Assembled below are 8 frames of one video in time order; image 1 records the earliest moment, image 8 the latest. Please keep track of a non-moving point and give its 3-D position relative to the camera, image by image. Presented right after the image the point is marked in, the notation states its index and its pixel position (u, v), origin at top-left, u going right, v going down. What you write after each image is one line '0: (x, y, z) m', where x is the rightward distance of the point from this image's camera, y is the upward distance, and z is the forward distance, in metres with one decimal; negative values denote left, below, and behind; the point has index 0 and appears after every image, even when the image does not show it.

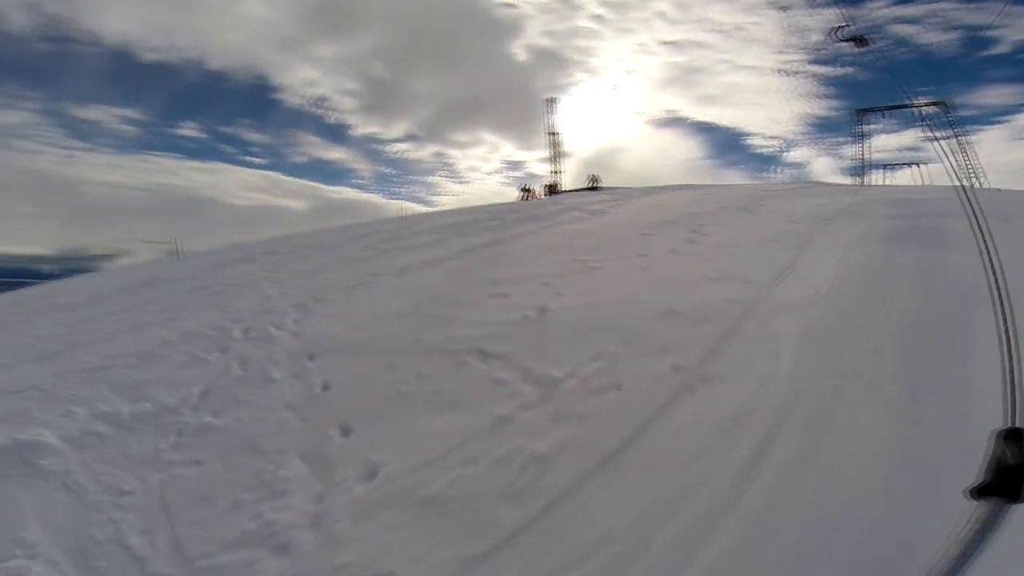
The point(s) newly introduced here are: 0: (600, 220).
0: (+1.3, +1.0, +7.4) m
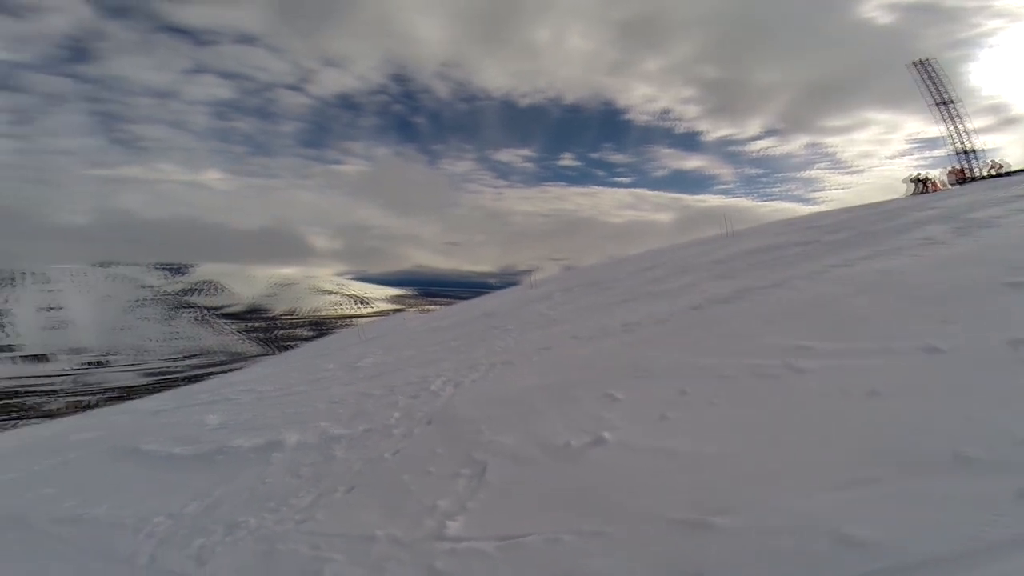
0: (+4.6, +0.4, +5.2) m
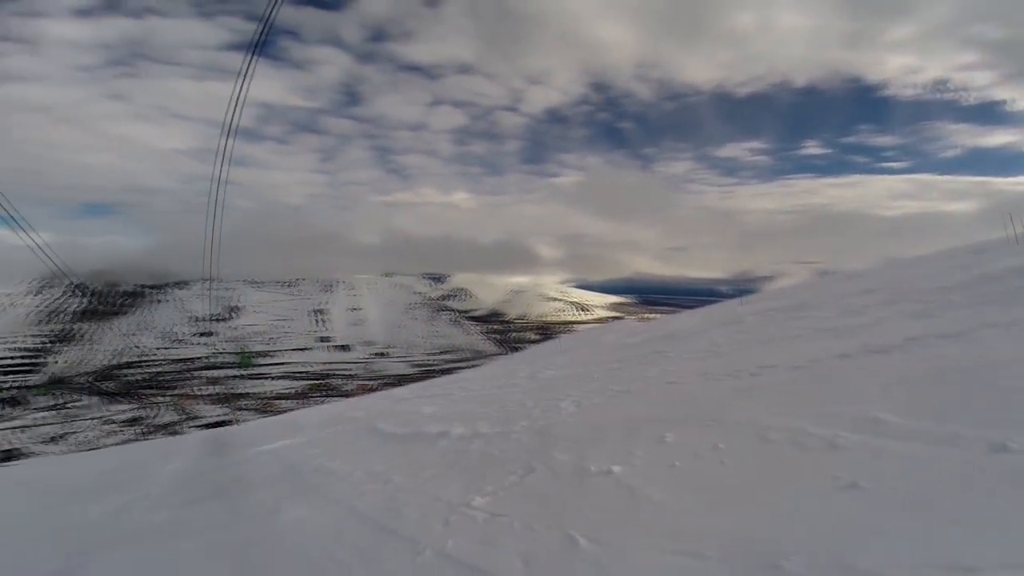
0: (+5.8, +0.1, +3.7) m
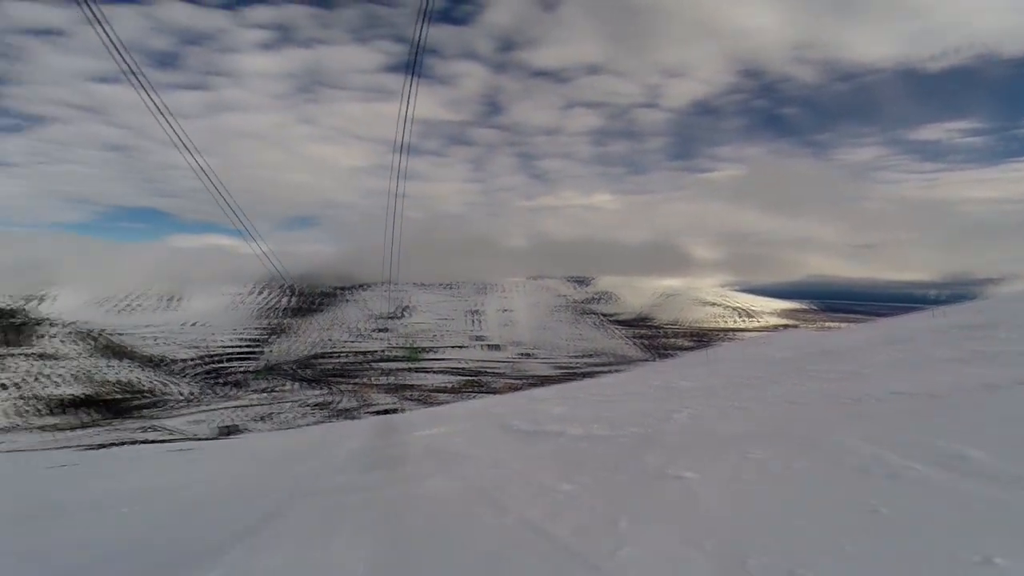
0: (+6.4, -0.1, +2.5) m
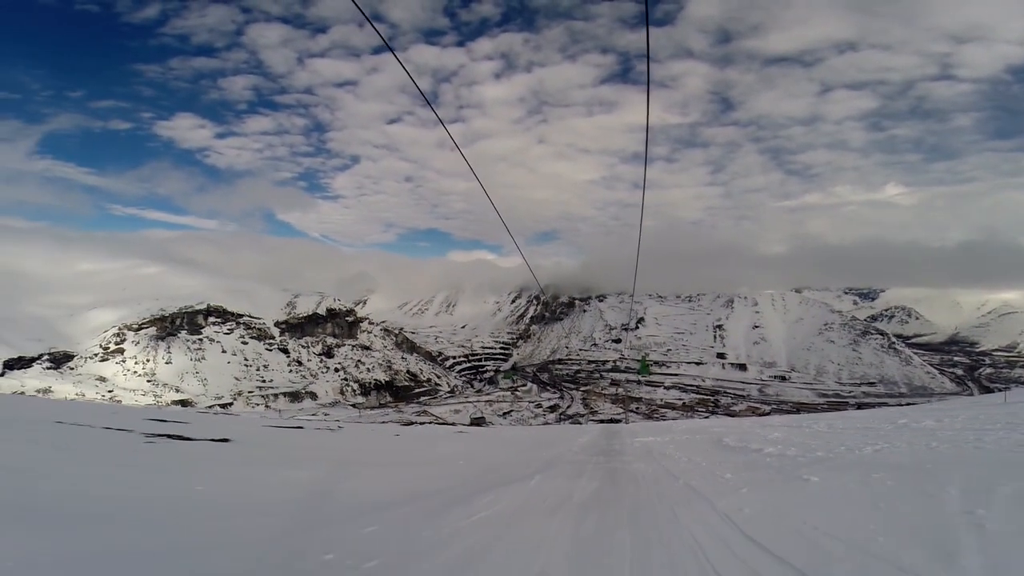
0: (+7.1, -0.5, +1.0) m
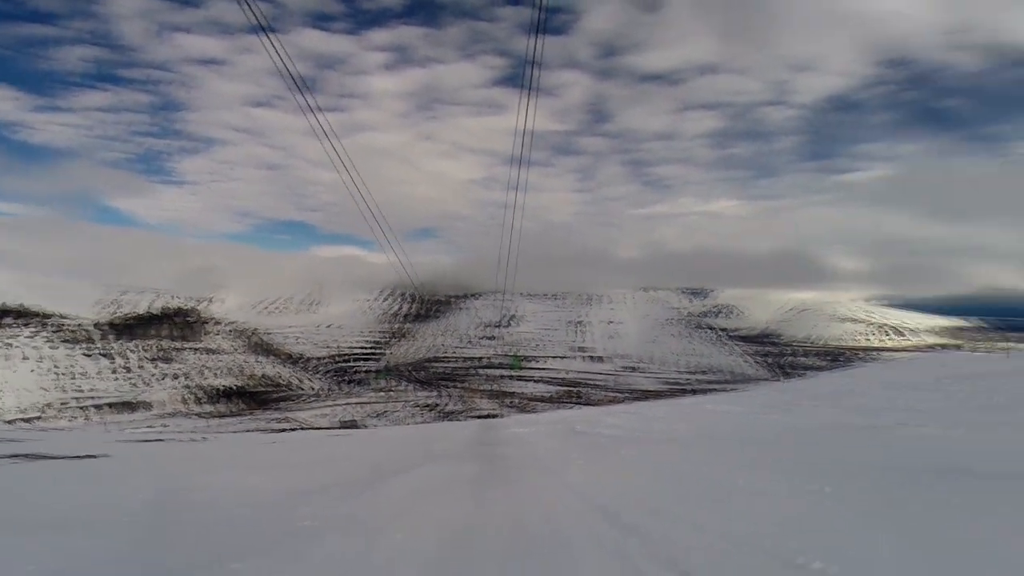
0: (+6.7, -0.4, +1.1) m
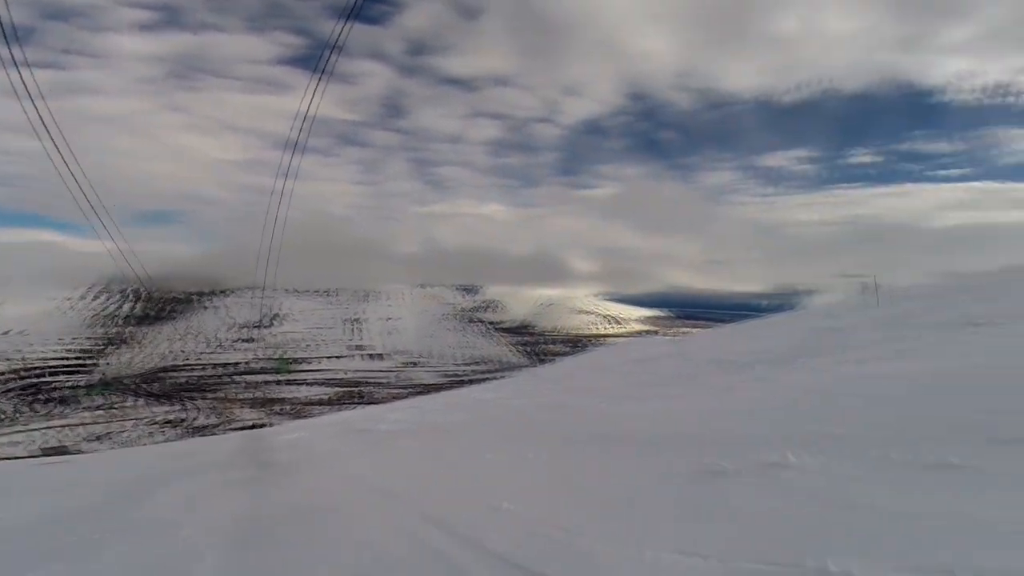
0: (+6.1, -0.1, +3.4) m
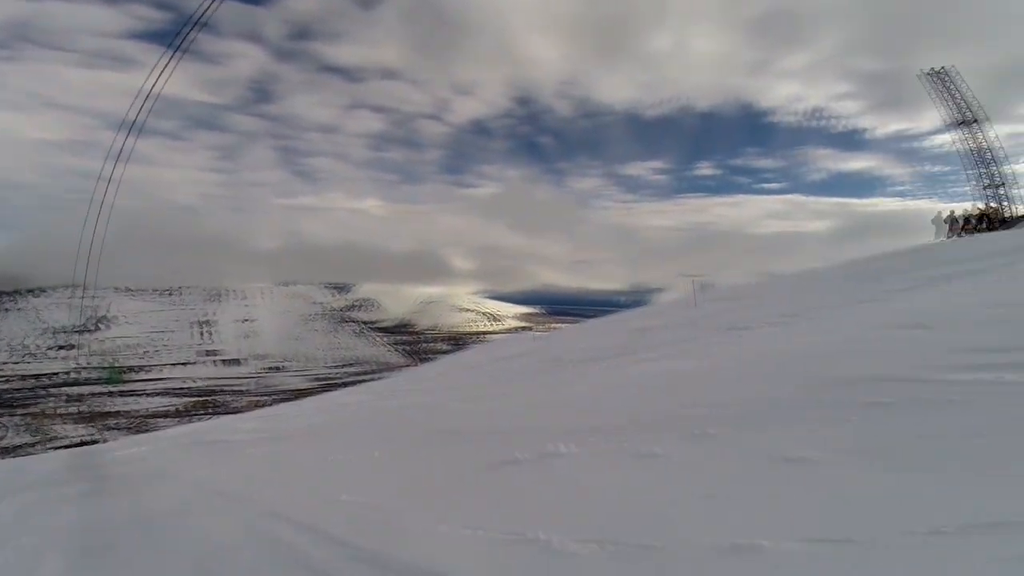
0: (+2.7, -0.2, +4.7) m
